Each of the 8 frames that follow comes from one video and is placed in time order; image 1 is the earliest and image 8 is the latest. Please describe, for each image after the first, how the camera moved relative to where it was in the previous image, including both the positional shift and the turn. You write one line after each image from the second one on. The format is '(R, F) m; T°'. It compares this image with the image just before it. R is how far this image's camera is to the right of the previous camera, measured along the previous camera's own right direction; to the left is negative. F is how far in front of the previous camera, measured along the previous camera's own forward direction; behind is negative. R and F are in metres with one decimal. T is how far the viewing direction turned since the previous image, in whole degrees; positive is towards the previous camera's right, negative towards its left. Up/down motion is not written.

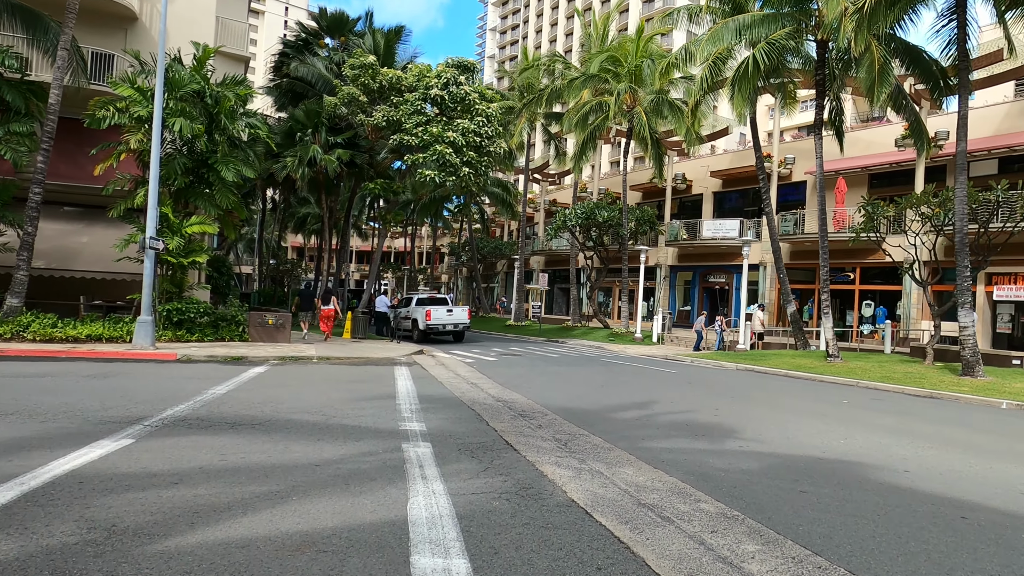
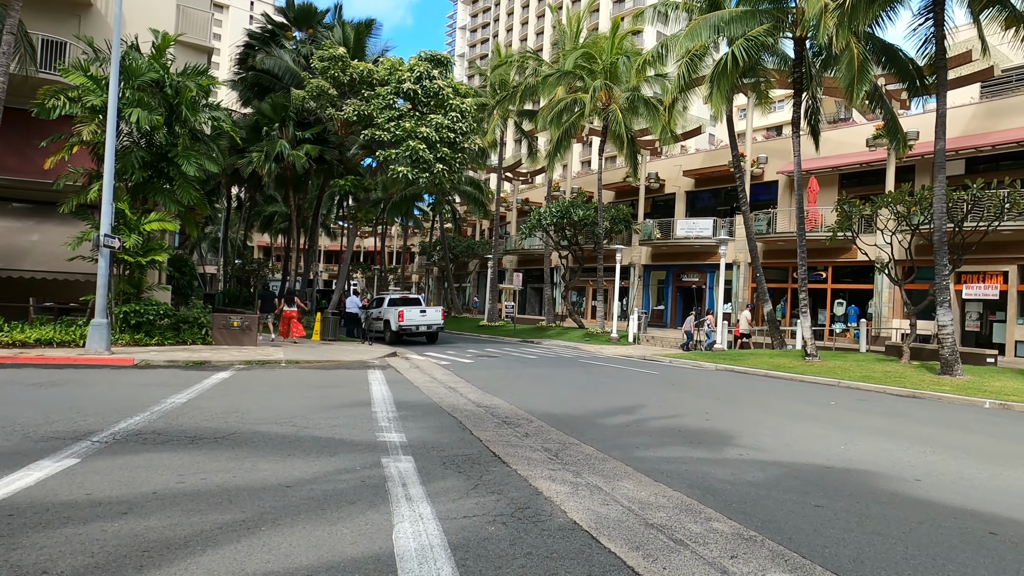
(-0.2, +0.5) m; +3°
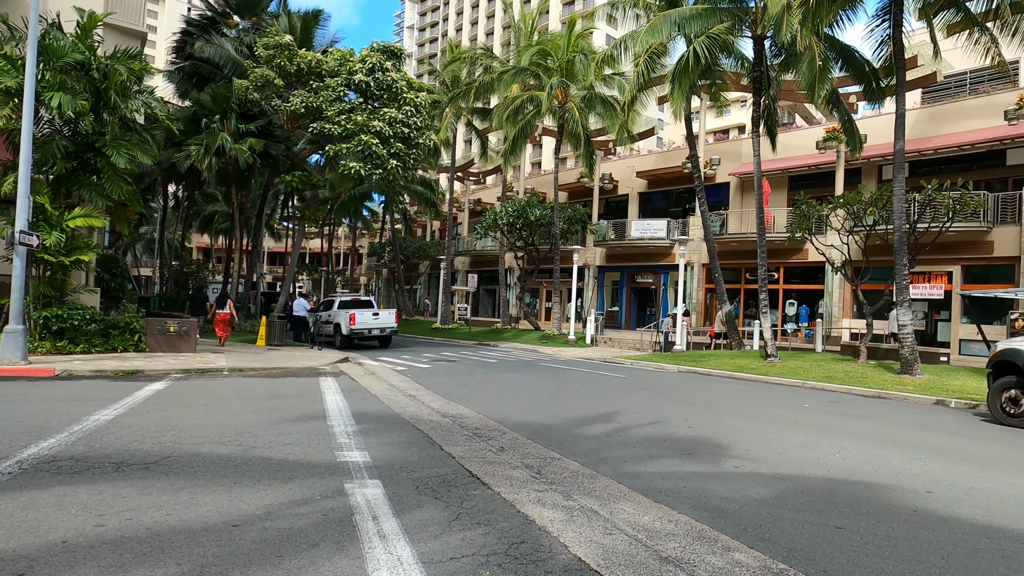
(-0.3, +0.7) m; +4°
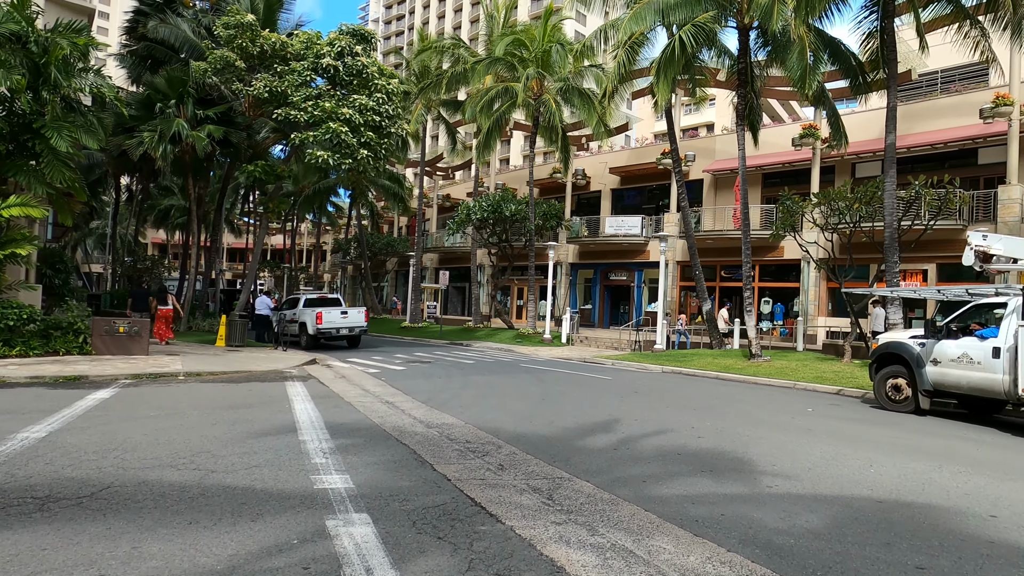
(-0.3, +0.8) m; +3°
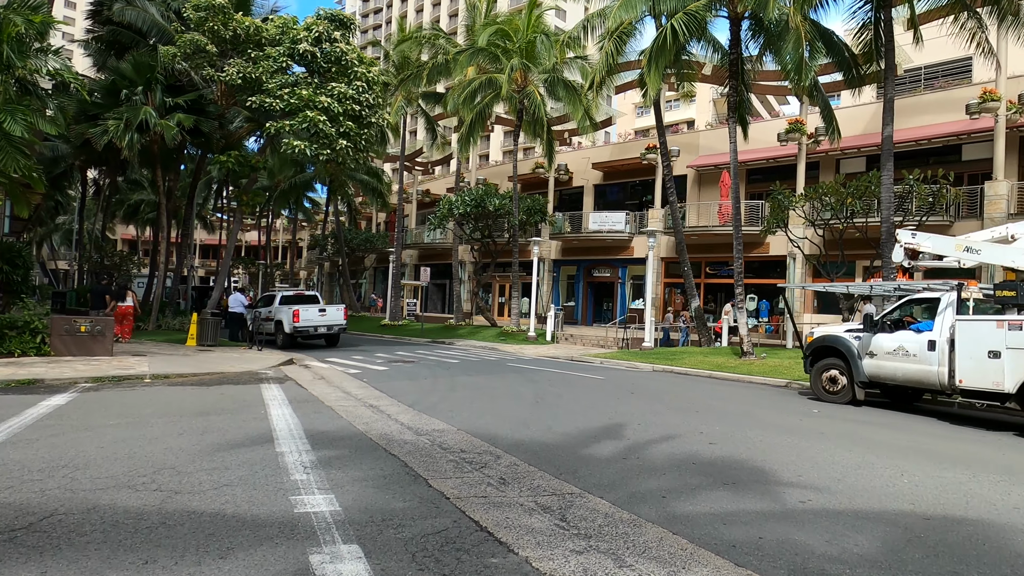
(-0.2, +0.6) m; +2°
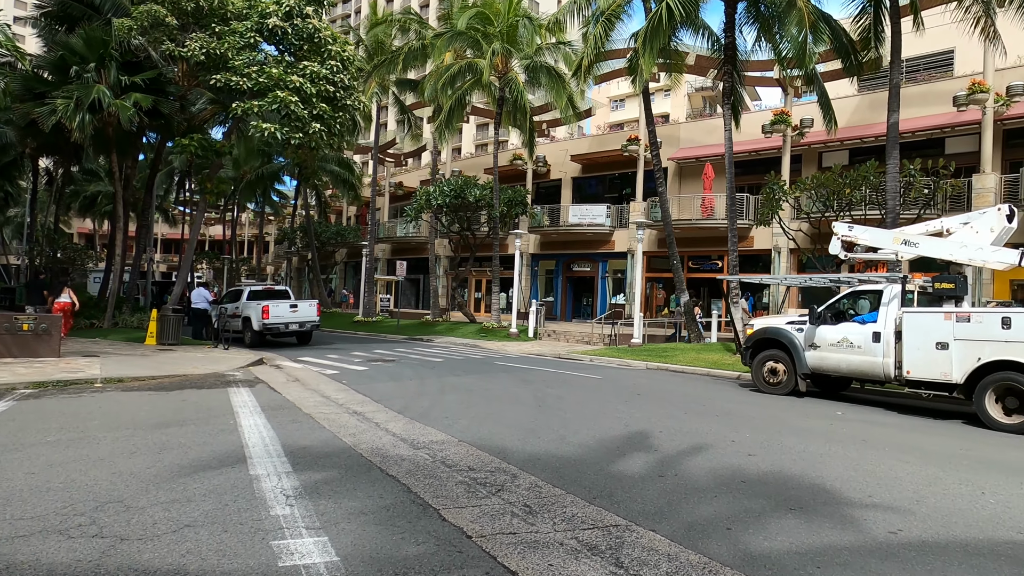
(-0.4, +0.9) m; +3°
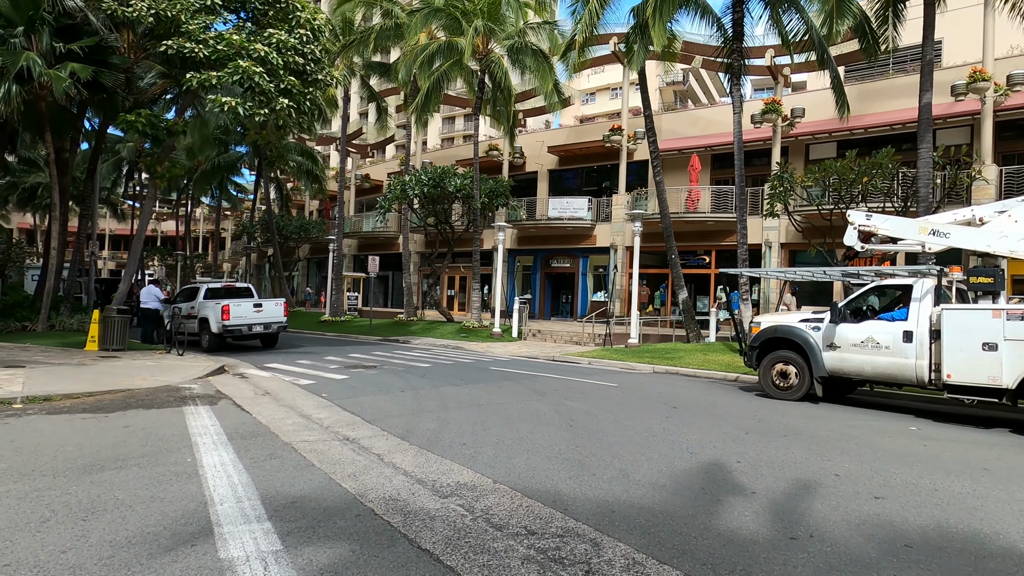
(-0.7, +1.6) m; +3°
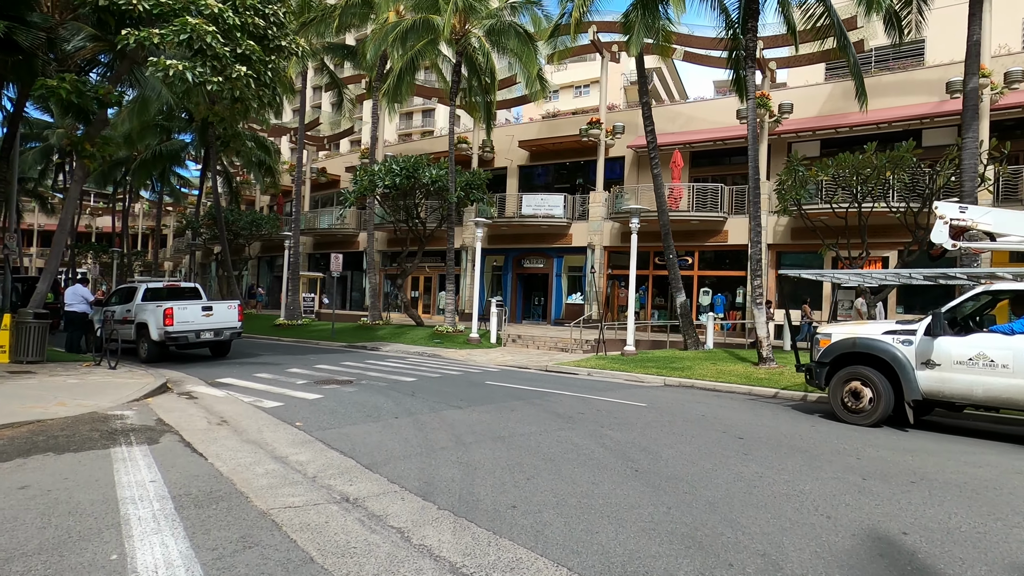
(-0.8, +1.8) m; +4°
